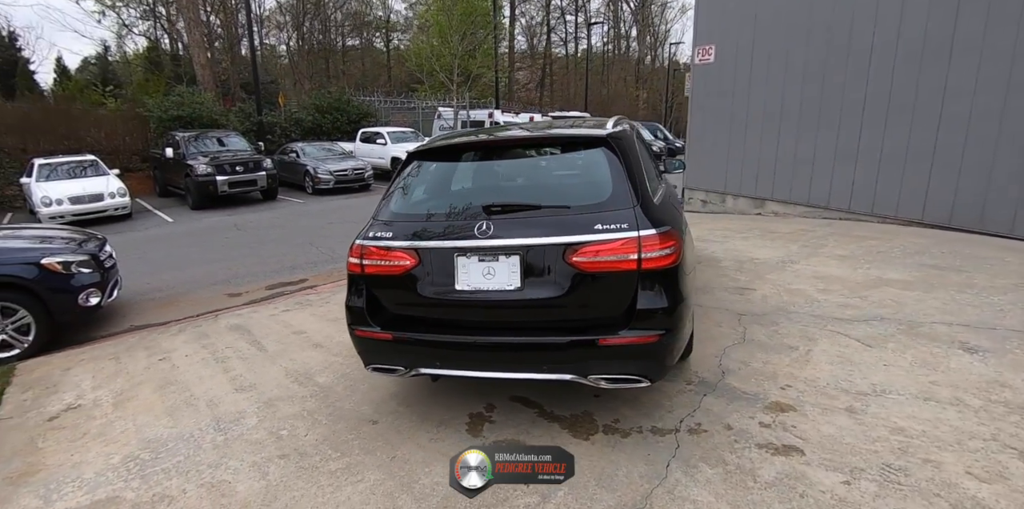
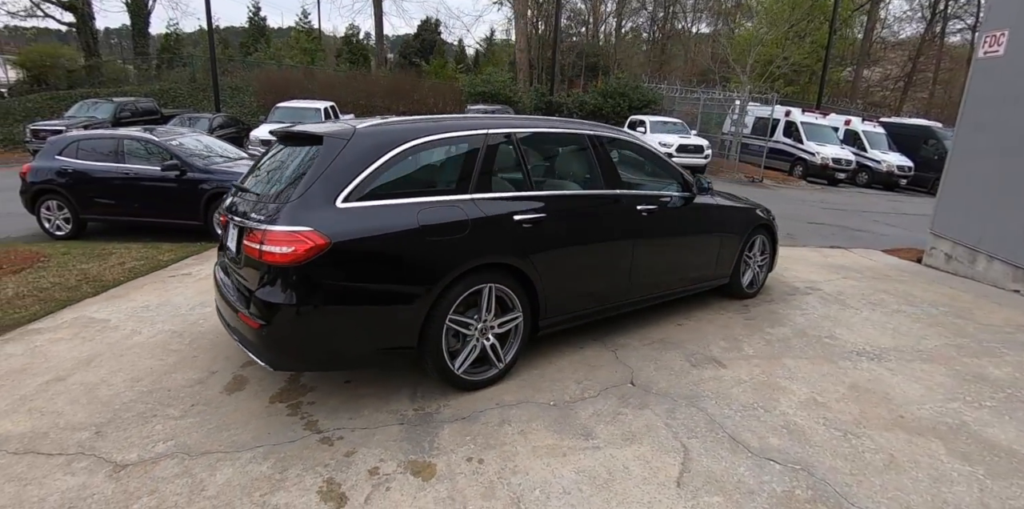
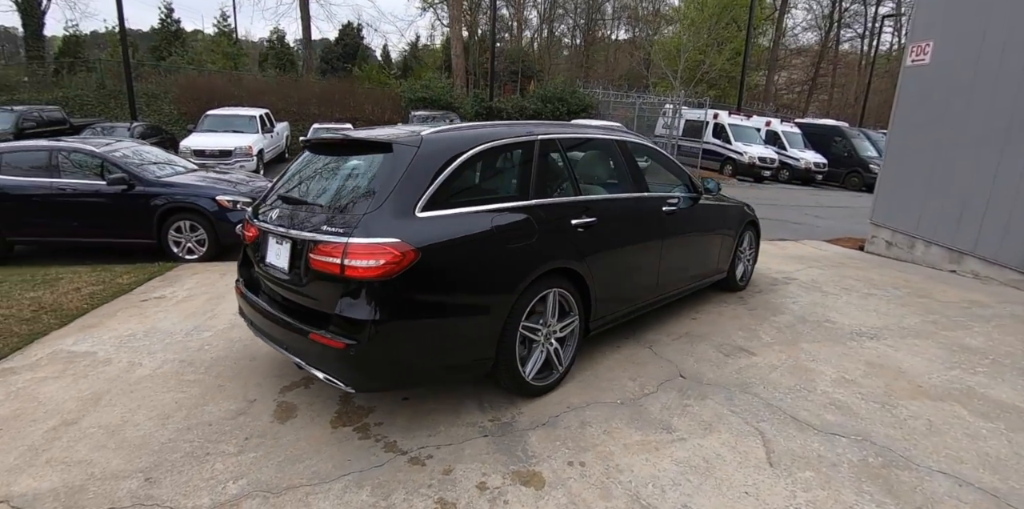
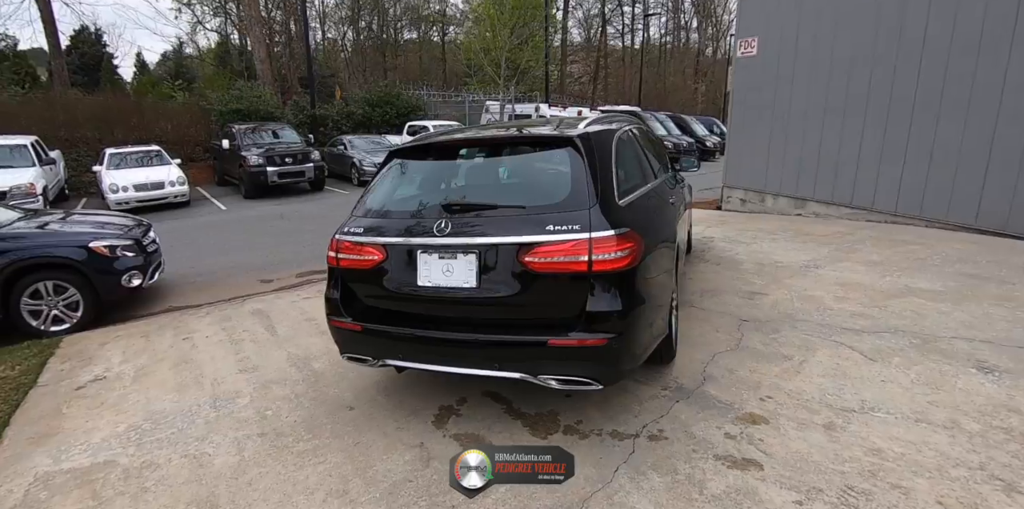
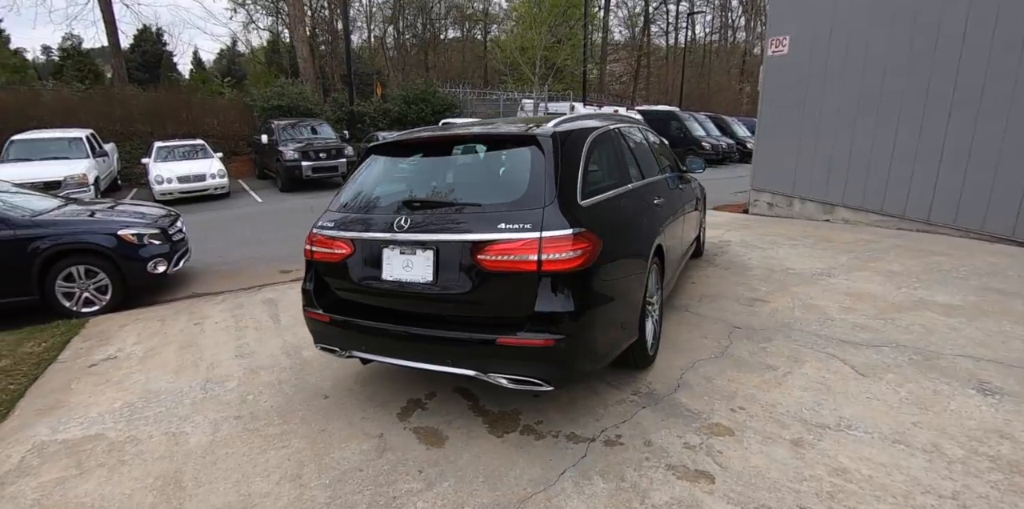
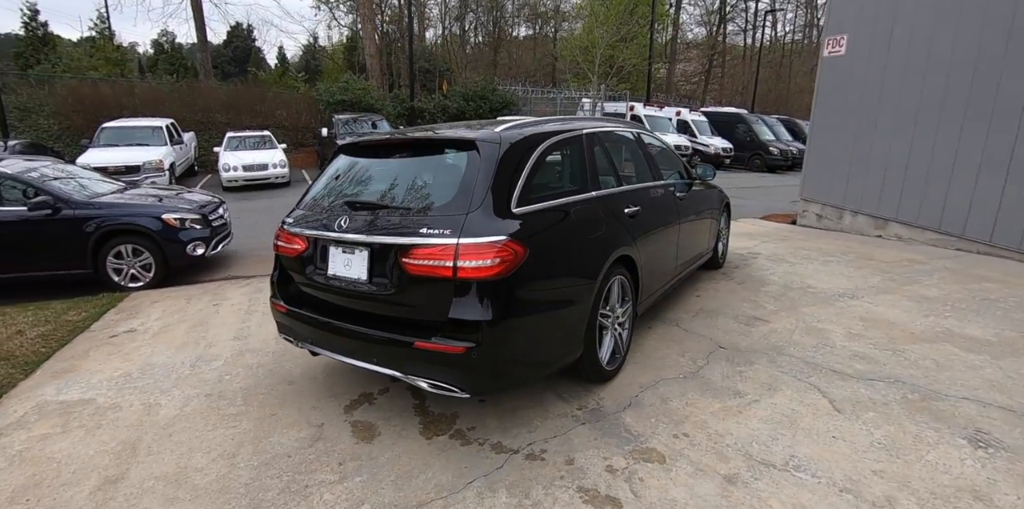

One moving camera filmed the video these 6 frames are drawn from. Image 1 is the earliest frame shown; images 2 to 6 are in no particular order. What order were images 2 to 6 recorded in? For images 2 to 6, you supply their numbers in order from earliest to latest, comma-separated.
4, 5, 6, 3, 2
